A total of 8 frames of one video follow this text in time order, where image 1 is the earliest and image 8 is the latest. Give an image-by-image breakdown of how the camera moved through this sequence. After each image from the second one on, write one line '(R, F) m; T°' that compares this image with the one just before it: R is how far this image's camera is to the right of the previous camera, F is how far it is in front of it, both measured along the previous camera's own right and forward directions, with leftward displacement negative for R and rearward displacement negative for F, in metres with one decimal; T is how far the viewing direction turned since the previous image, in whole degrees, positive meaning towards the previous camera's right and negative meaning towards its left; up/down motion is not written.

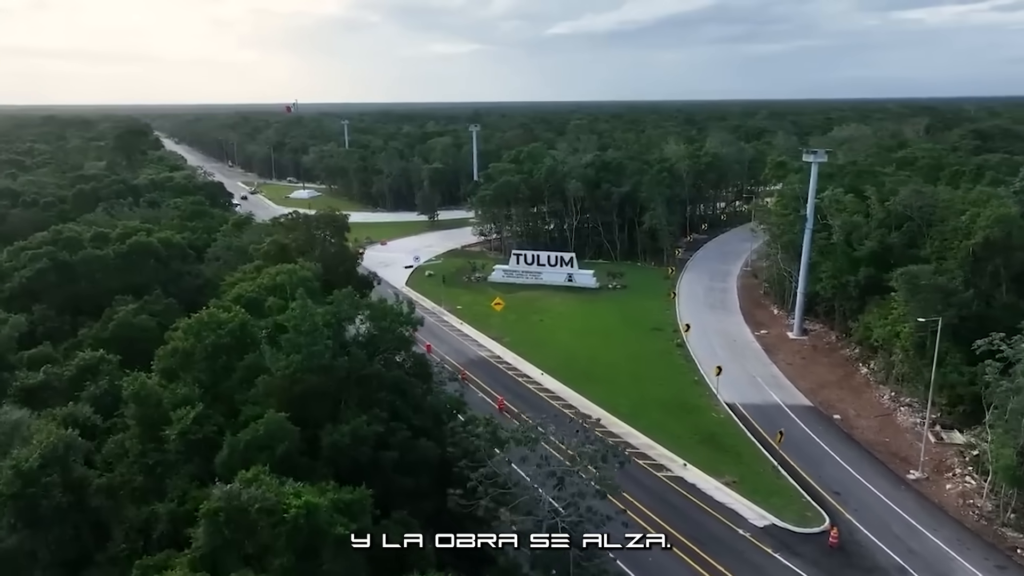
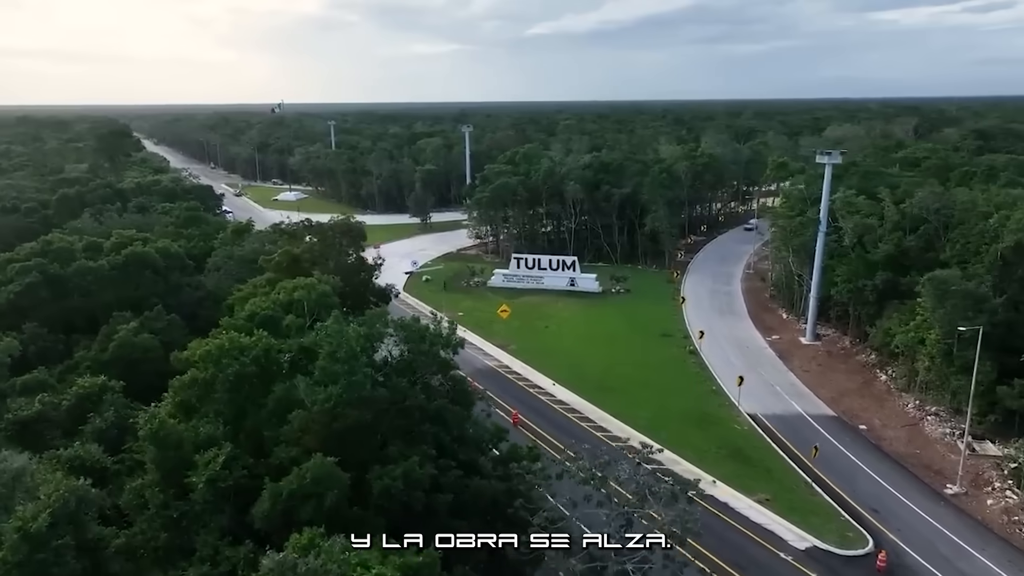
(-1.7, +1.7) m; +1°
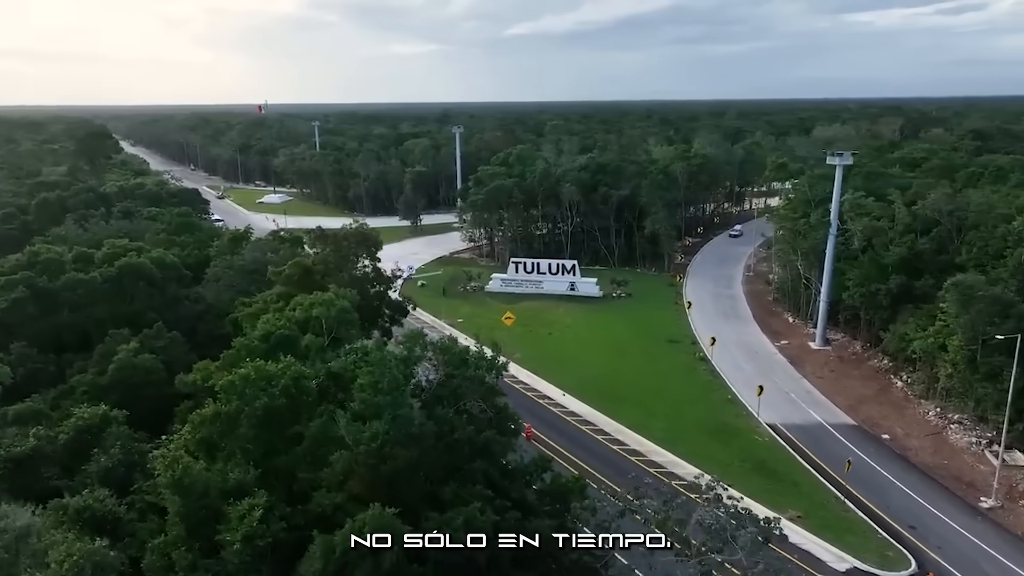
(-1.6, +1.6) m; +2°
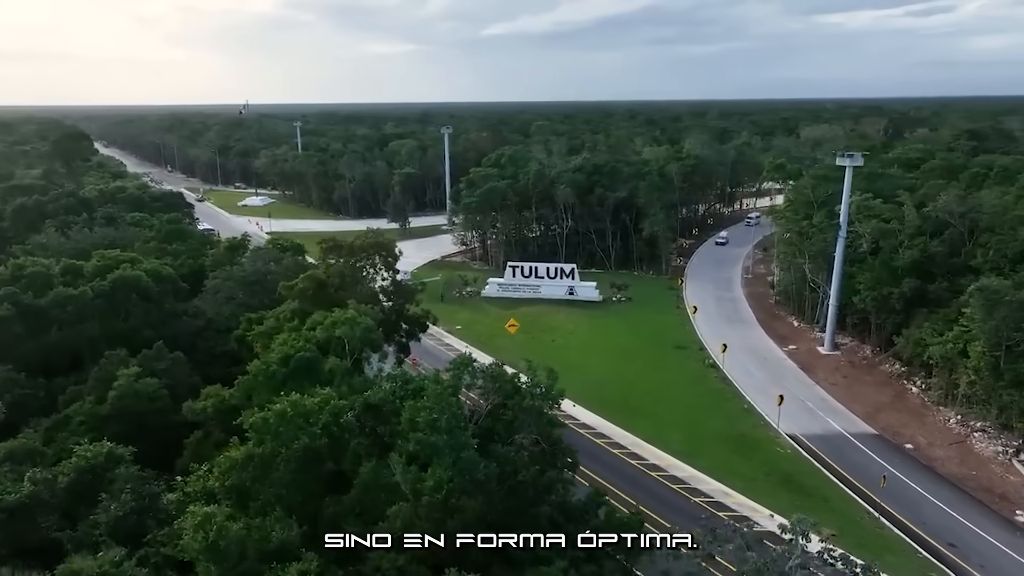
(-1.6, +1.6) m; +2°
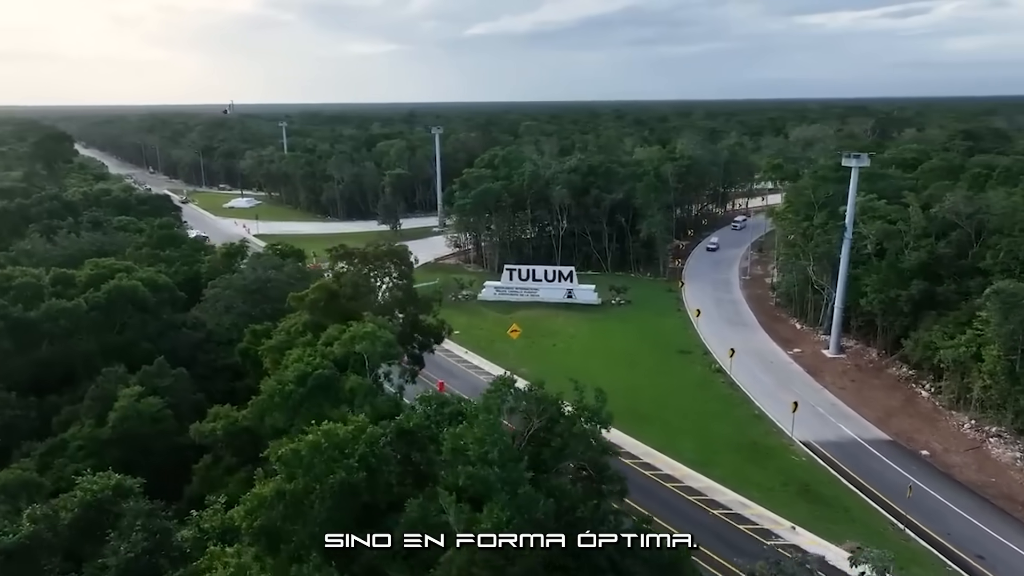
(-1.1, +1.1) m; +1°
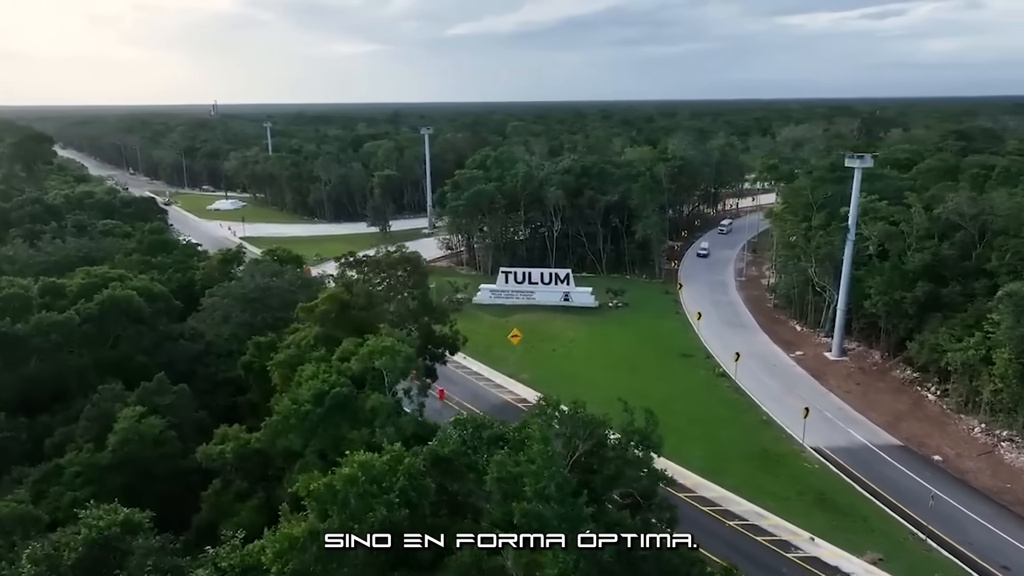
(-1.0, +1.0) m; +1°
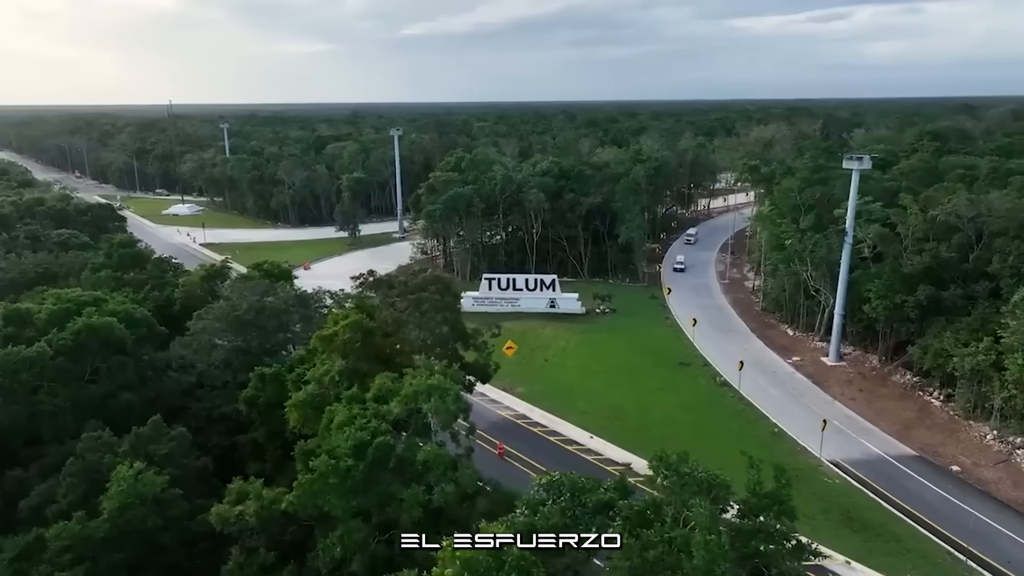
(-2.1, +2.2) m; +3°
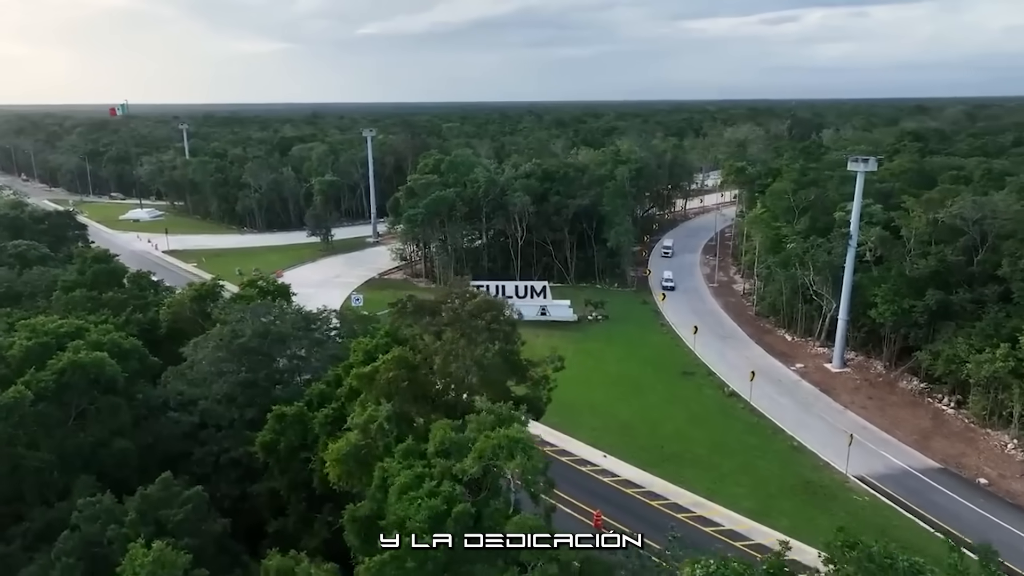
(-2.2, +2.2) m; +3°
